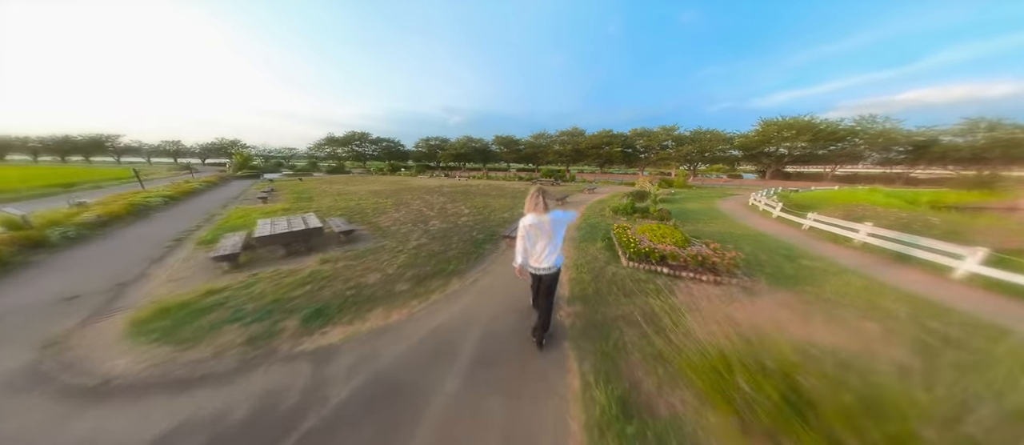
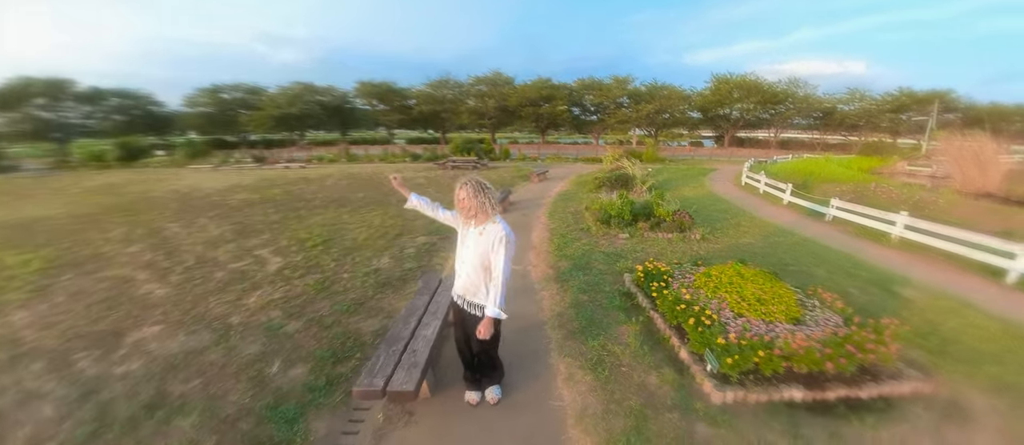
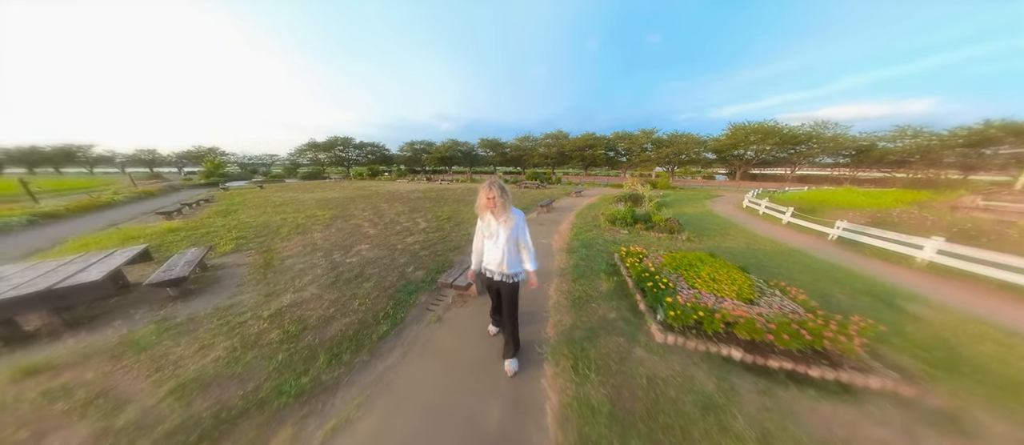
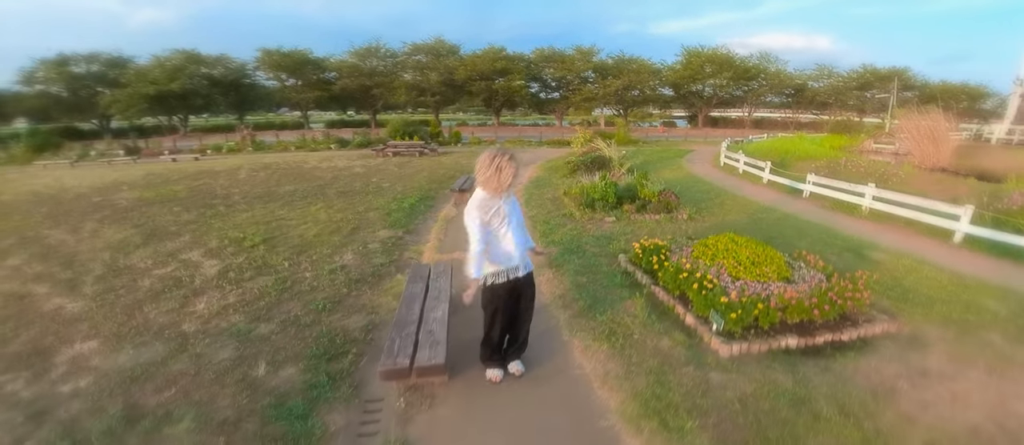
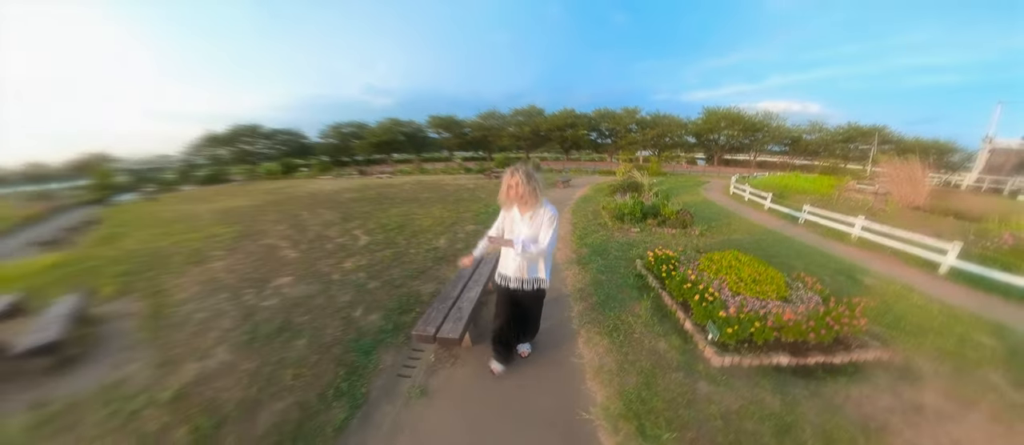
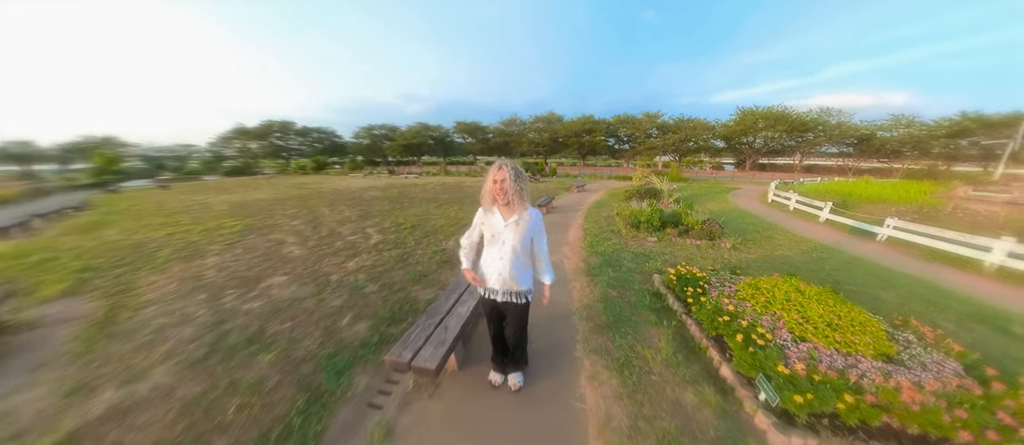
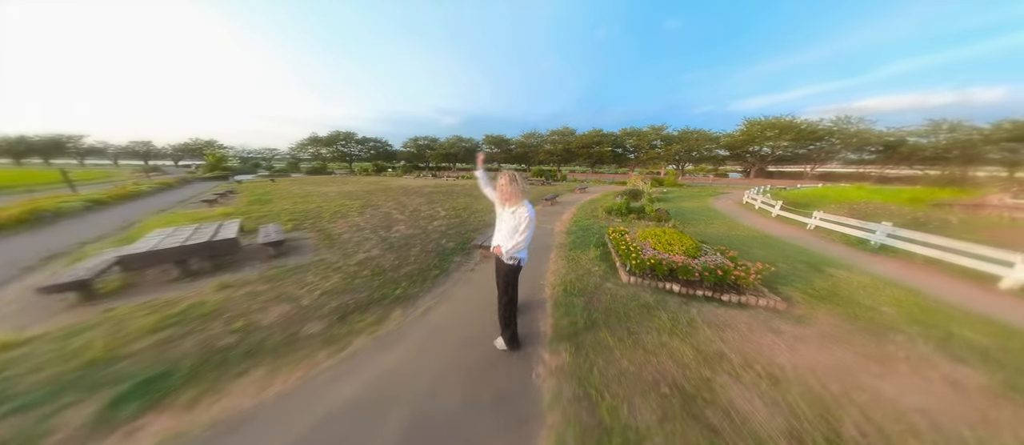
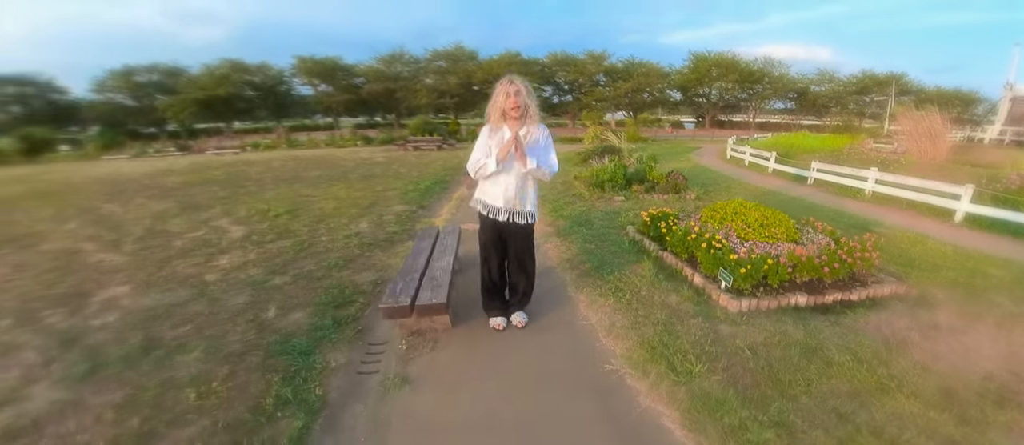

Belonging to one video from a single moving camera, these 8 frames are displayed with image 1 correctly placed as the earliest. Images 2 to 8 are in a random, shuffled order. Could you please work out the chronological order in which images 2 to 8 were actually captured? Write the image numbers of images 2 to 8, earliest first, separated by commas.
7, 3, 6, 2, 4, 8, 5
